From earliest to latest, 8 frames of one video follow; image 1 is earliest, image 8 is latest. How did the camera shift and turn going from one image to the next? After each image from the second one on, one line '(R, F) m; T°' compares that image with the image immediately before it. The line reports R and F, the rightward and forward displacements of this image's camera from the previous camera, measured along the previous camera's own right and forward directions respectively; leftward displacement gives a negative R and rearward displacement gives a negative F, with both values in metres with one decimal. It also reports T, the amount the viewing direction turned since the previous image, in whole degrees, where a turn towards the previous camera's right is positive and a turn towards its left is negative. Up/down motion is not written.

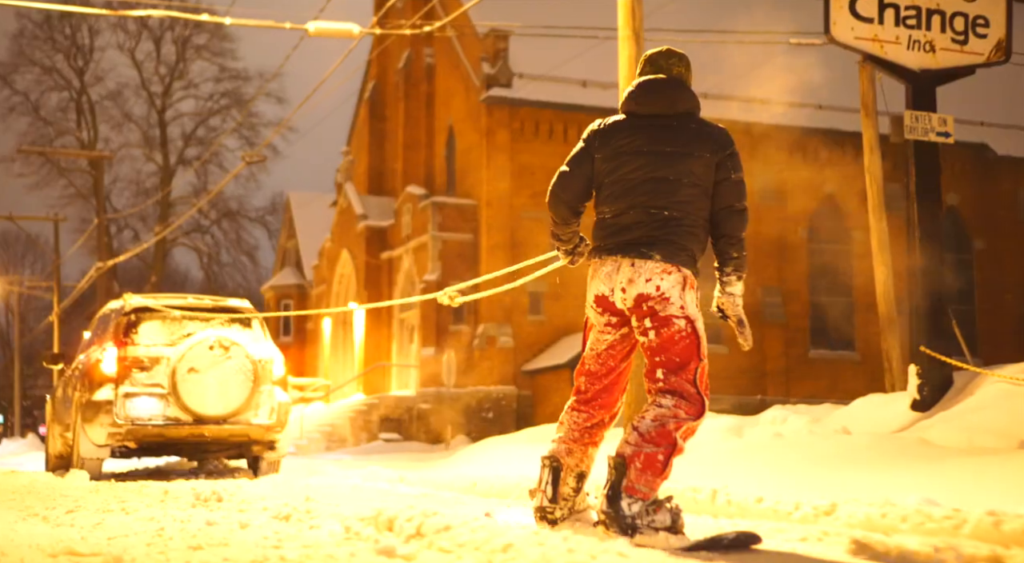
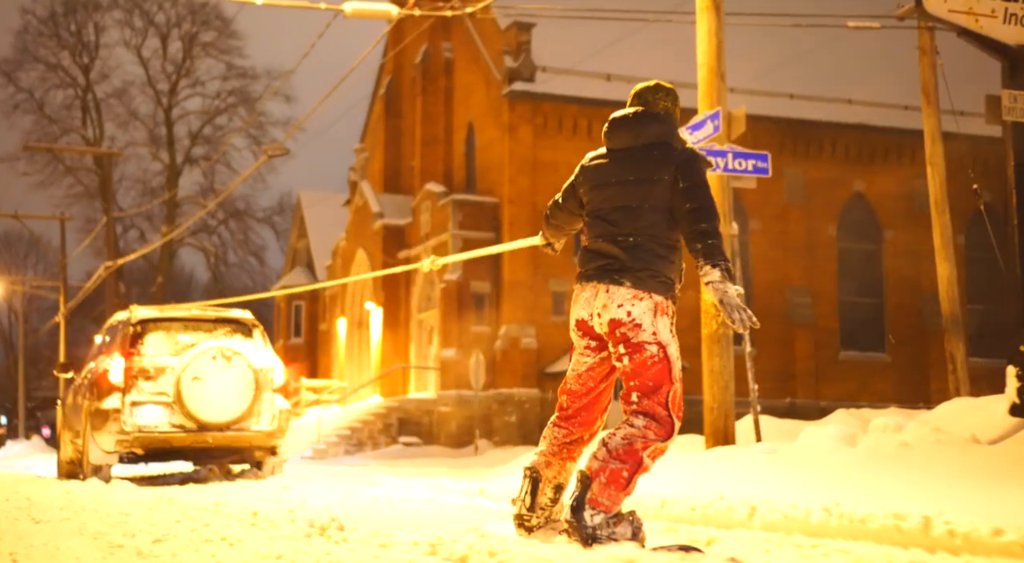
(-0.5, +0.8) m; 0°
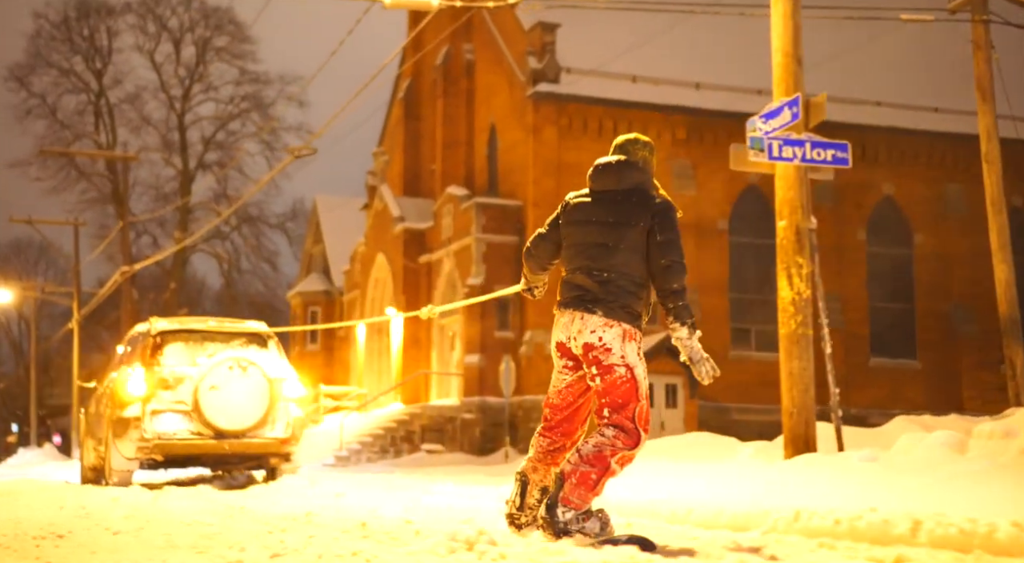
(-0.4, +0.5) m; 0°
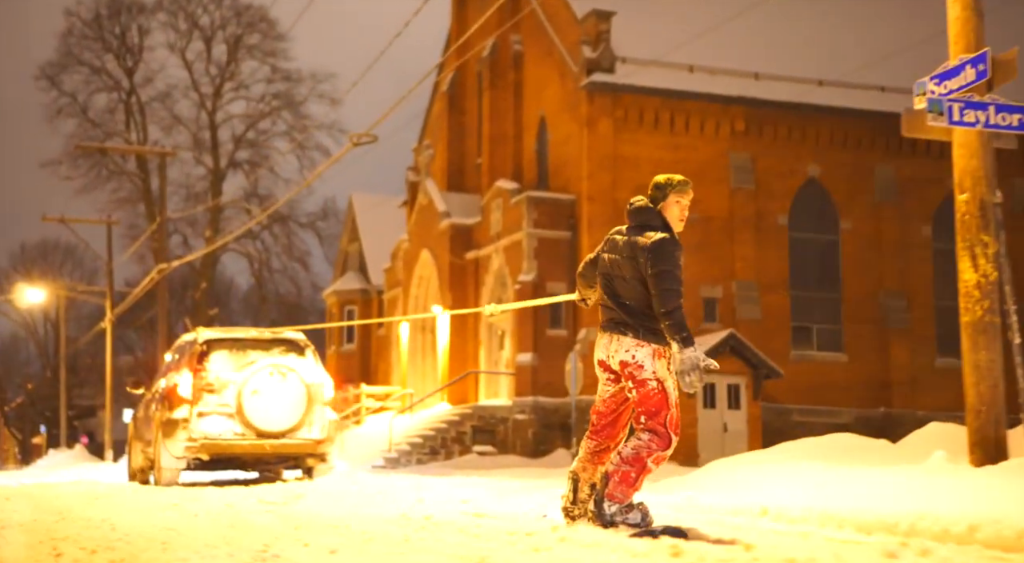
(-0.7, +1.0) m; -1°
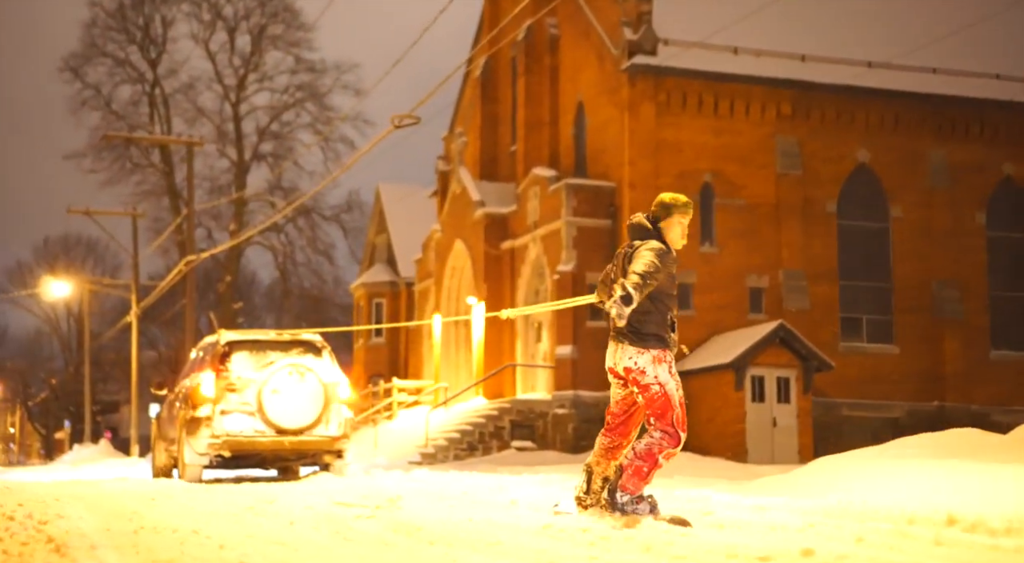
(-0.4, +0.9) m; -1°
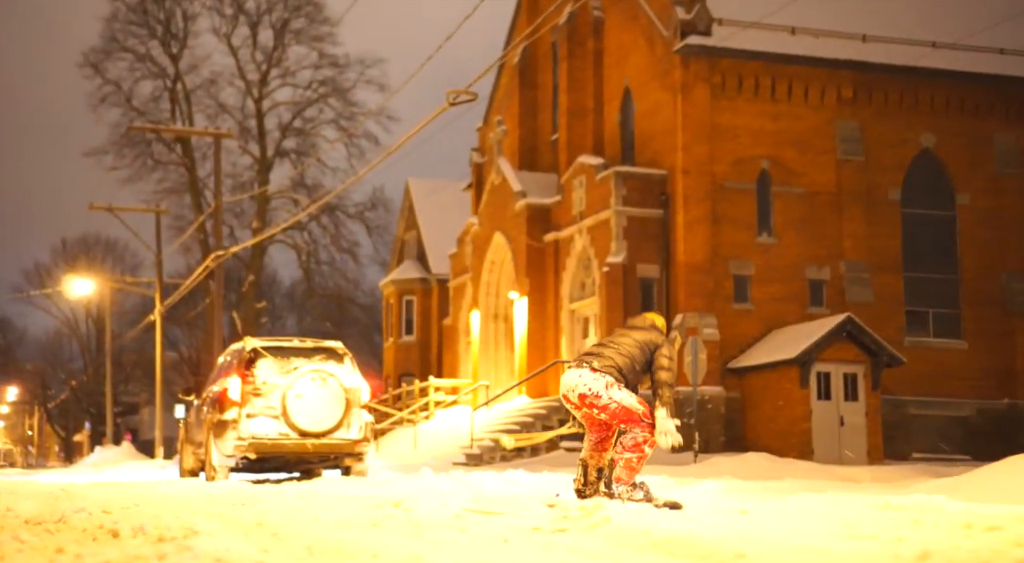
(-0.6, +1.4) m; -1°
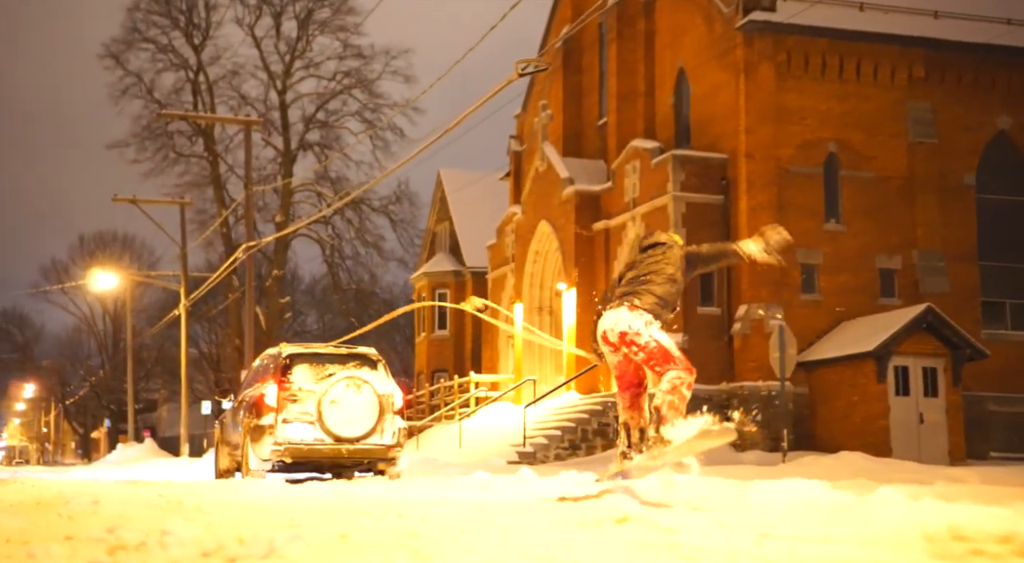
(-0.8, +1.4) m; -1°
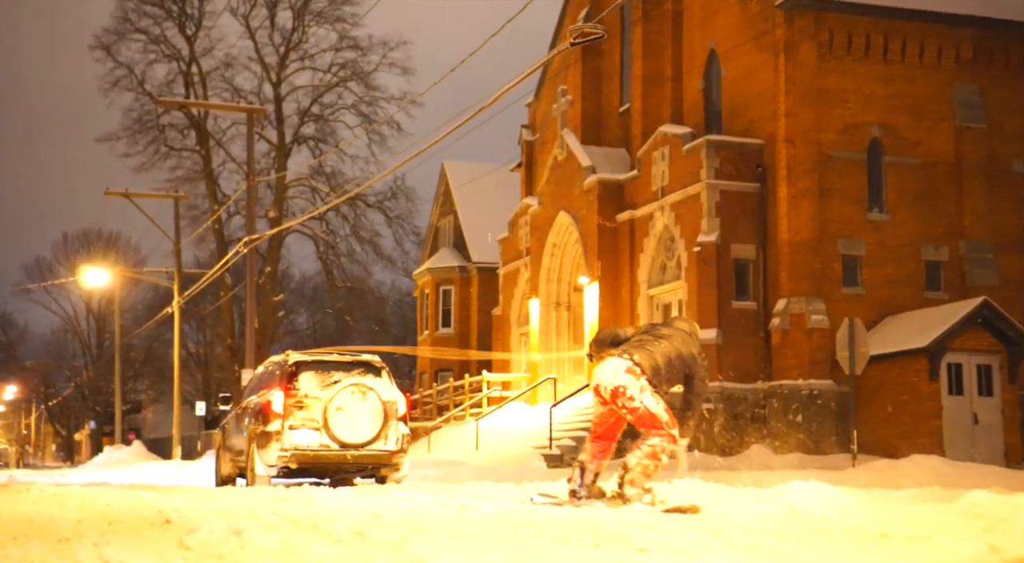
(-0.7, +1.4) m; +1°
